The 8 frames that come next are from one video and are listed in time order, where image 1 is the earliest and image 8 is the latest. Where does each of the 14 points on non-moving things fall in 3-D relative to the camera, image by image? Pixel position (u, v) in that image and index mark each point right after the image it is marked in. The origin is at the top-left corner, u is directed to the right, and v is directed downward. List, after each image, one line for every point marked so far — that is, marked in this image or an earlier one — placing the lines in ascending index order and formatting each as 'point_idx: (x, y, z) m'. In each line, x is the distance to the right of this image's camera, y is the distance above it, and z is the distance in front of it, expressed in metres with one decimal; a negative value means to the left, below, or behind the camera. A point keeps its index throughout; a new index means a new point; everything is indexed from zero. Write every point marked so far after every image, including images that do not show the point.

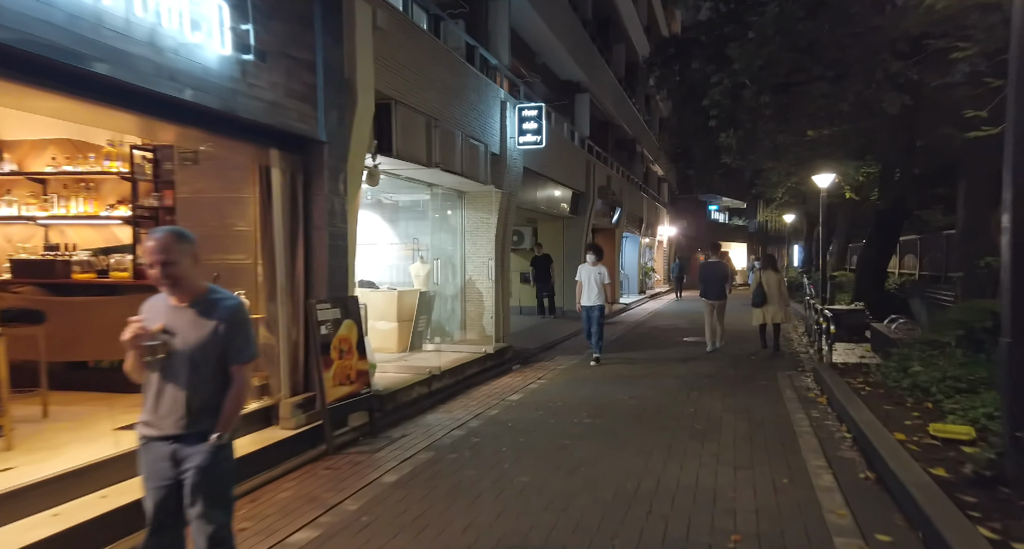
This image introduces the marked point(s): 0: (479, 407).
0: (-0.4, -1.5, +8.7) m
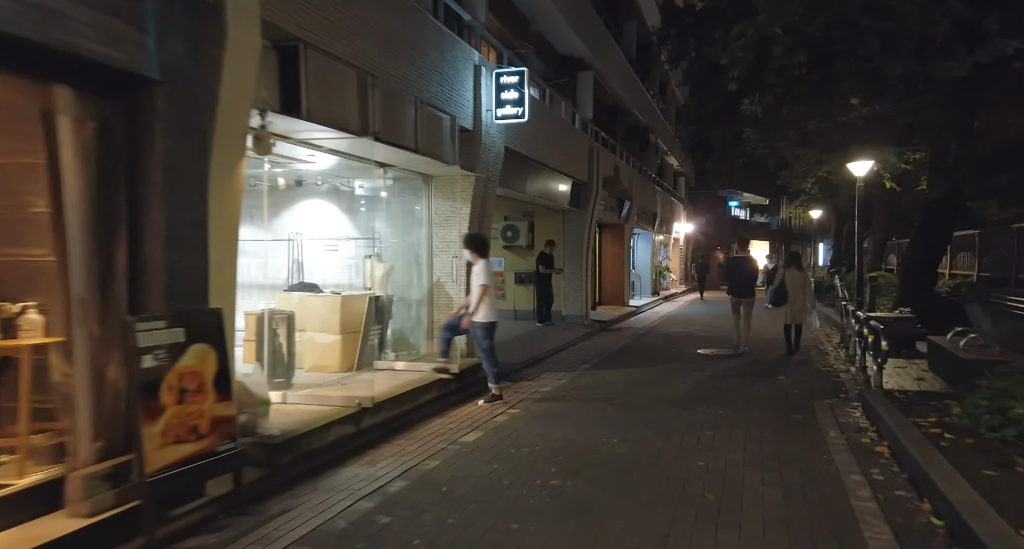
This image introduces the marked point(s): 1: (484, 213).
0: (-0.8, -1.5, +6.5) m
1: (-0.4, +0.9, +11.6) m
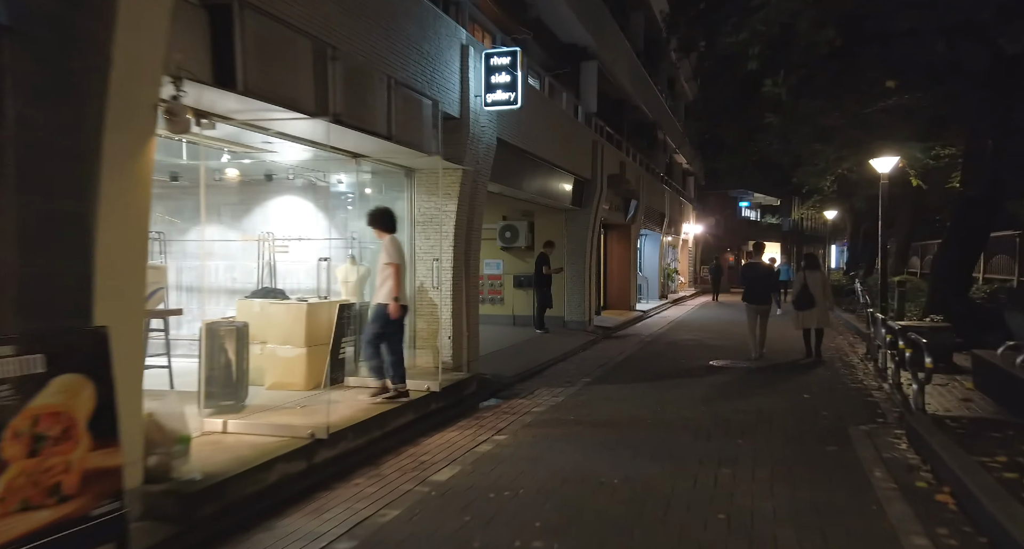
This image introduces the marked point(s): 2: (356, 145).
0: (-1.0, -1.6, +5.4) m
1: (-0.5, +0.9, +10.4) m
2: (-1.7, +1.4, +8.5) m
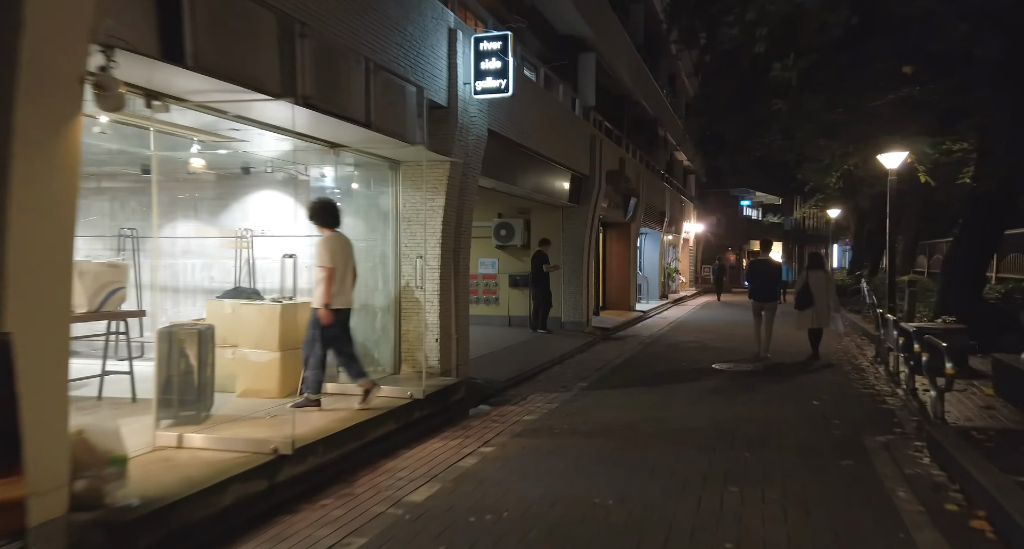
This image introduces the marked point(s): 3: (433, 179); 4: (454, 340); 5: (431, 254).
0: (-1.1, -1.6, +4.8) m
1: (-0.6, +0.9, +9.8) m
2: (-1.9, +1.5, +8.0) m
3: (-0.9, +1.1, +9.3) m
4: (-0.7, -0.8, +9.8) m
5: (-1.0, +0.2, +9.4) m
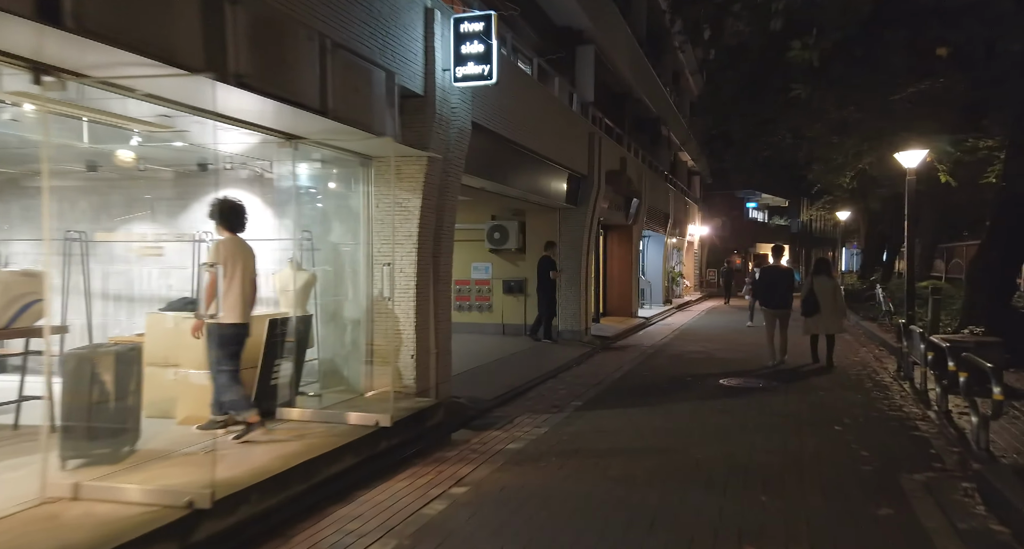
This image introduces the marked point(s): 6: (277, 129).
0: (-1.3, -1.7, +3.8) m
1: (-0.8, +0.8, +8.9) m
2: (-2.0, +1.4, +7.0) m
3: (-1.1, +1.1, +8.3) m
4: (-0.9, -0.9, +8.8) m
5: (-1.2, +0.2, +8.4) m
6: (-2.2, +1.4, +7.3) m
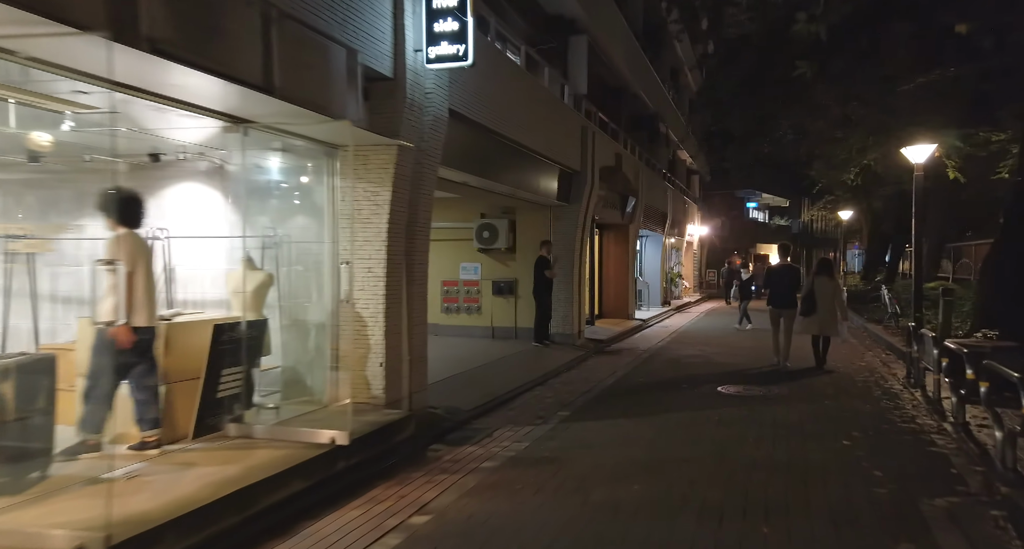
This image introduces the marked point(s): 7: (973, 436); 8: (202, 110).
0: (-1.5, -1.6, +3.1) m
1: (-1.0, +0.8, +8.2) m
2: (-2.2, +1.4, +6.3) m
3: (-1.3, +1.1, +7.6) m
4: (-1.1, -0.9, +8.1) m
5: (-1.4, +0.1, +7.7) m
6: (-2.5, +1.4, +6.6) m
7: (+4.5, -1.5, +7.6) m
8: (-2.6, +1.4, +6.5) m
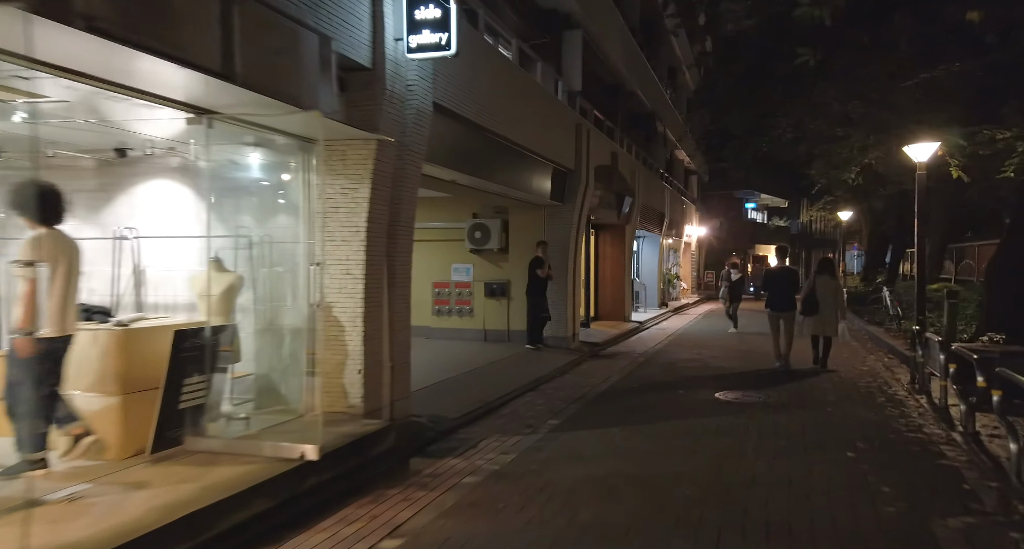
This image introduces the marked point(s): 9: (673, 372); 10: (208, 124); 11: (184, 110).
0: (-1.6, -1.7, +2.7) m
1: (-1.1, +0.8, +7.7) m
2: (-2.4, +1.4, +5.9) m
3: (-1.5, +1.0, +7.2) m
4: (-1.2, -0.9, +7.6) m
5: (-1.5, +0.1, +7.3) m
6: (-2.6, +1.4, +6.1) m
7: (+4.4, -1.5, +7.1) m
8: (-2.7, +1.4, +6.1) m
9: (+2.7, -1.7, +13.1) m
10: (-2.5, +1.3, +6.5) m
11: (-2.7, +1.3, +6.4) m
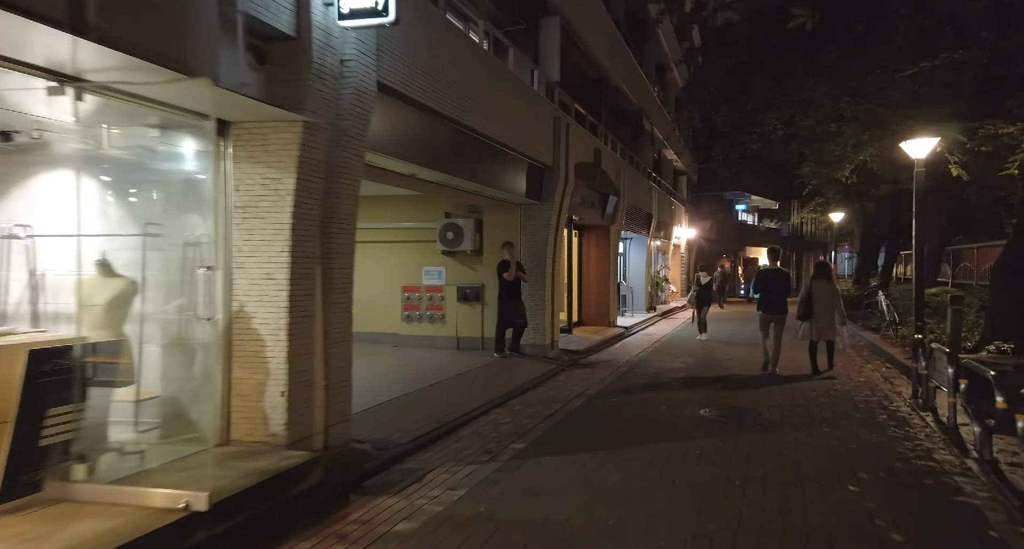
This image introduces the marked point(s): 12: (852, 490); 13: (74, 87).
0: (-2.0, -1.7, +1.6) m
1: (-1.6, +0.7, +6.7) m
2: (-2.7, +1.3, +4.8) m
3: (-1.9, +1.0, +6.1) m
4: (-1.6, -1.0, +6.6) m
5: (-1.9, +0.1, +6.3) m
6: (-3.0, +1.3, +5.1) m
7: (+4.0, -1.6, +6.2) m
8: (-3.1, +1.3, +5.0) m
9: (+2.2, -1.7, +12.1) m
10: (-2.9, +1.2, +5.4) m
11: (-3.1, +1.3, +5.3) m
12: (+2.8, -1.7, +6.3) m
13: (-2.9, +1.3, +5.6) m
